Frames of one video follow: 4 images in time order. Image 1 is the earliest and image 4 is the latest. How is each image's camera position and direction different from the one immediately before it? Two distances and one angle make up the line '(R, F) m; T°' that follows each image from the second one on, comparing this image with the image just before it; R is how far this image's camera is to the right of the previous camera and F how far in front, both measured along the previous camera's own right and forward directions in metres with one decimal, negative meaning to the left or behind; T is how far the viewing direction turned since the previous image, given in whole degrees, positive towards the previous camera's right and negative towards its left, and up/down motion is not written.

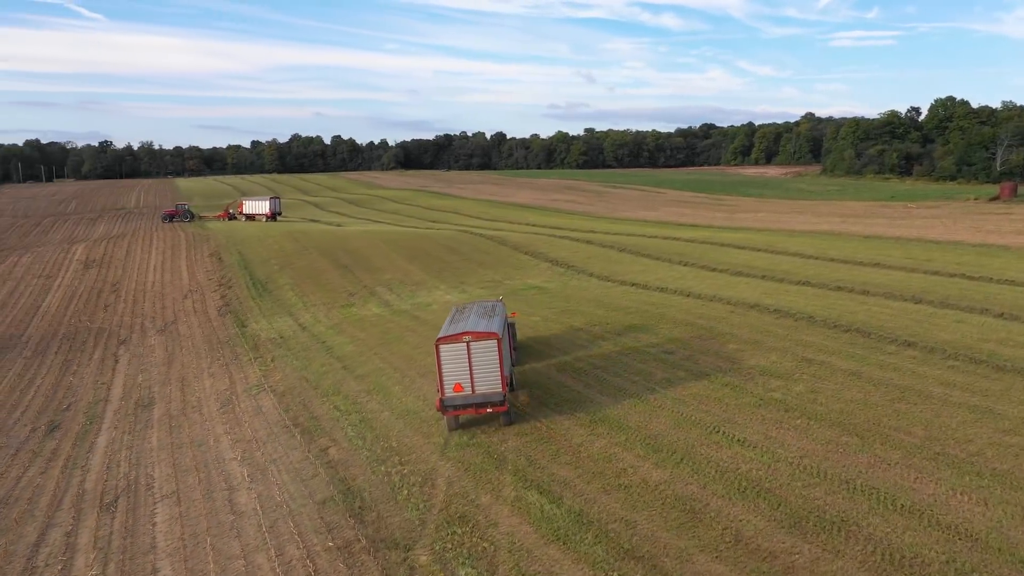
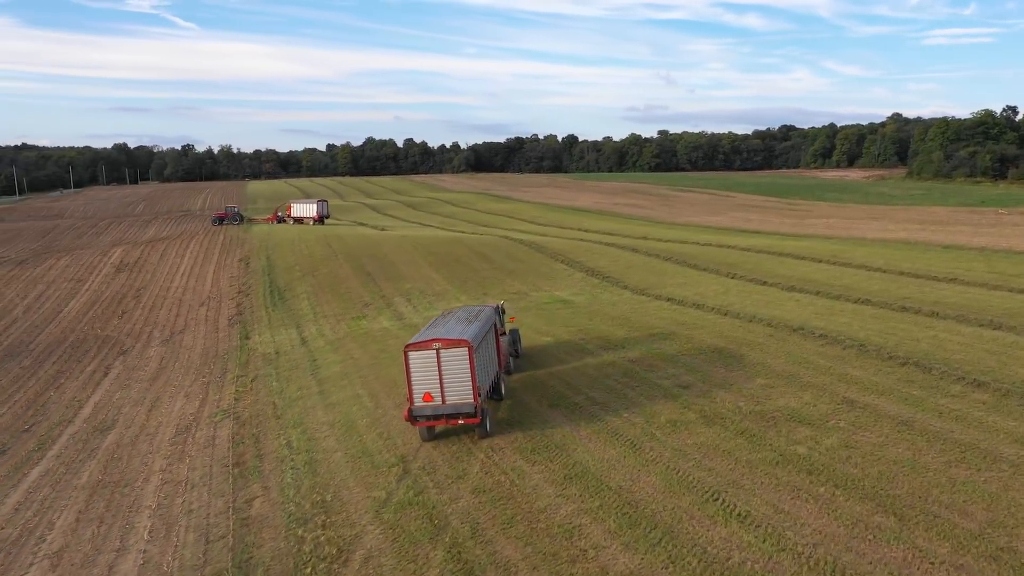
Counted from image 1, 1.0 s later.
(+1.6, +2.6) m; -5°
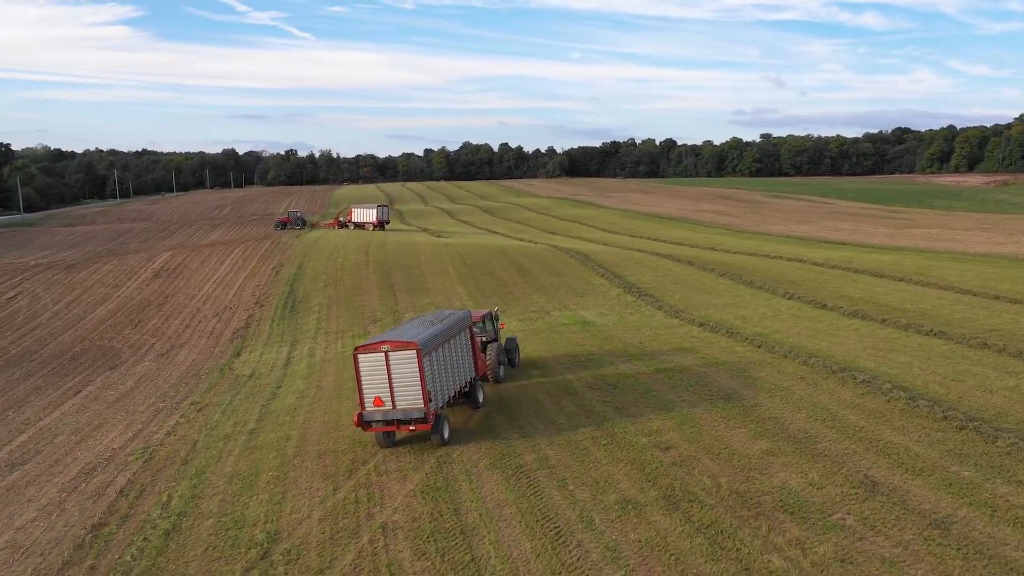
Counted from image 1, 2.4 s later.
(+2.5, +3.2) m; -7°
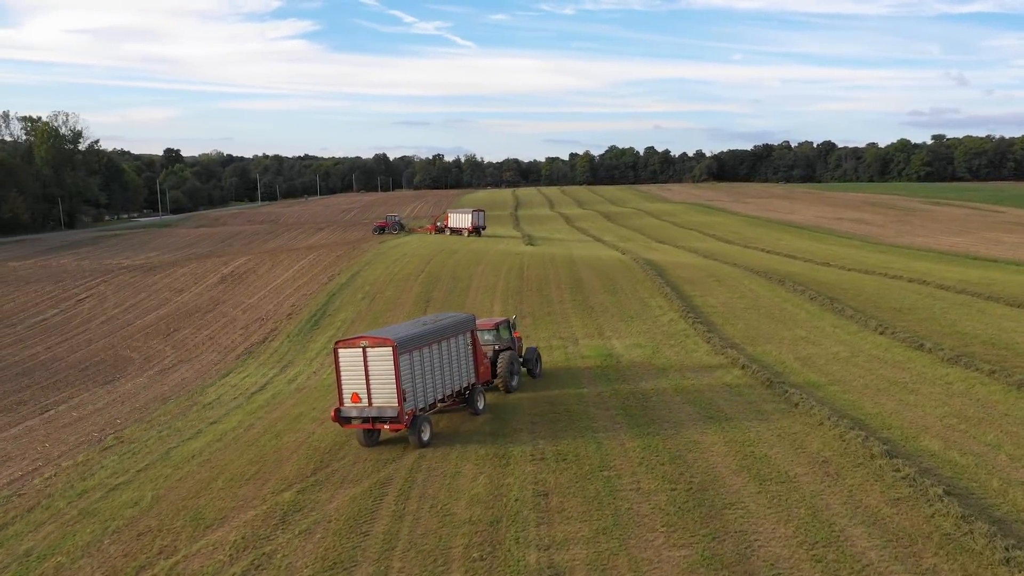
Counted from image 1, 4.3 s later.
(+3.3, +4.0) m; -10°
